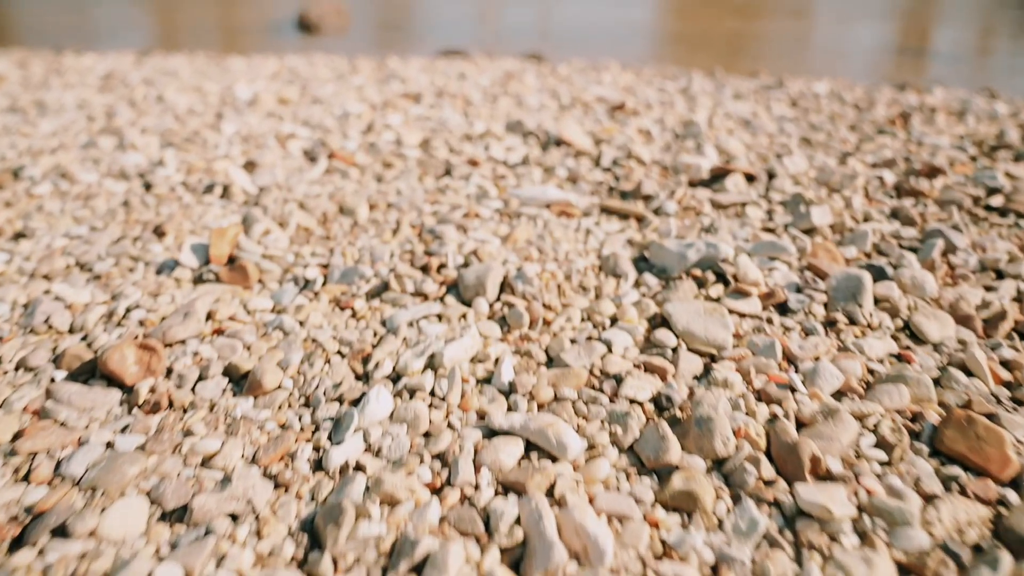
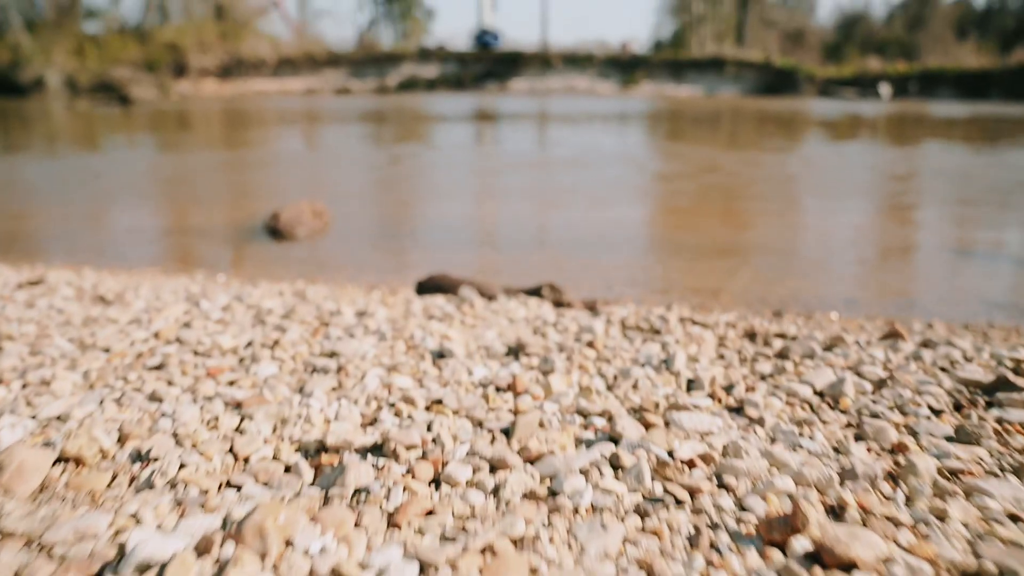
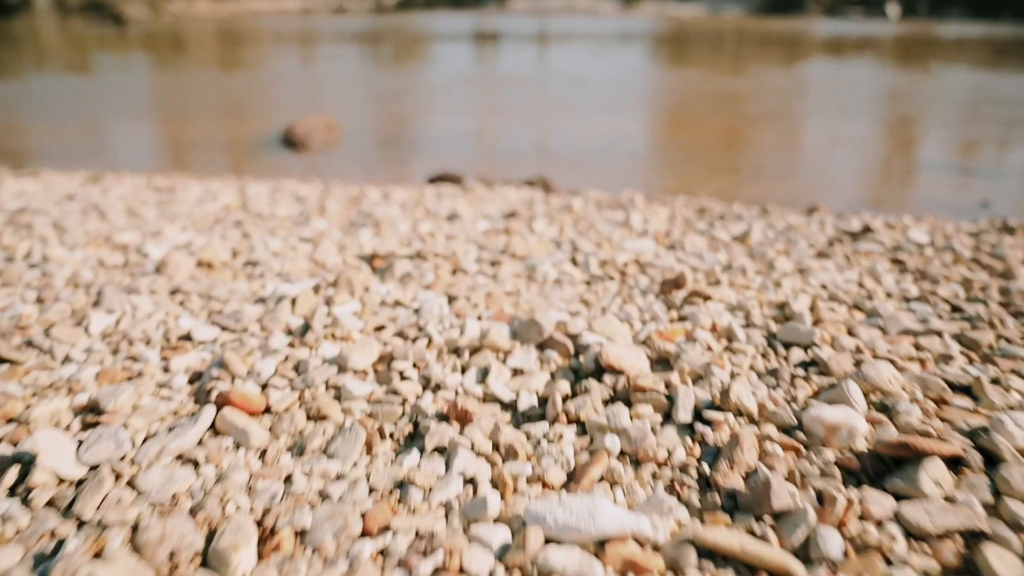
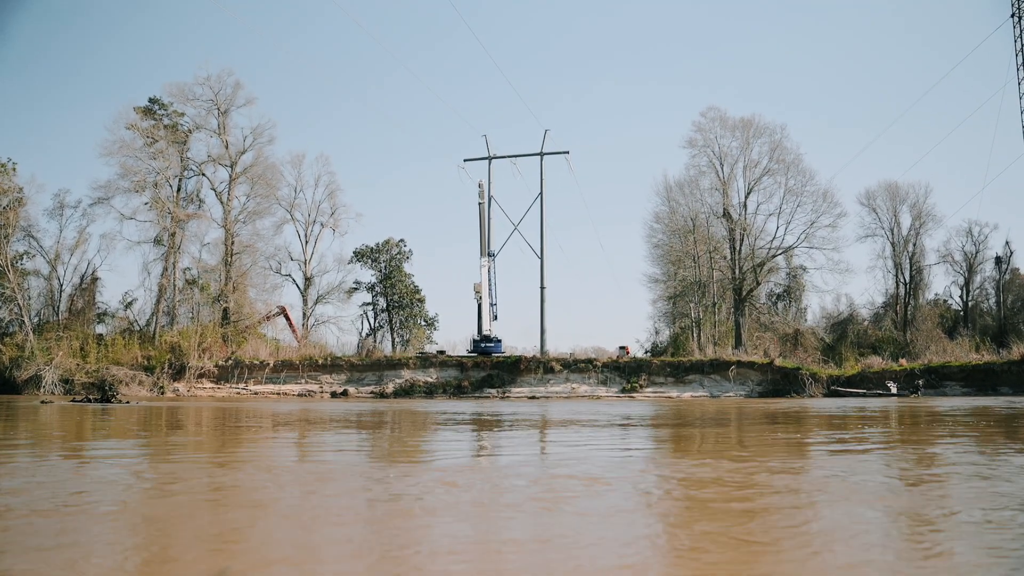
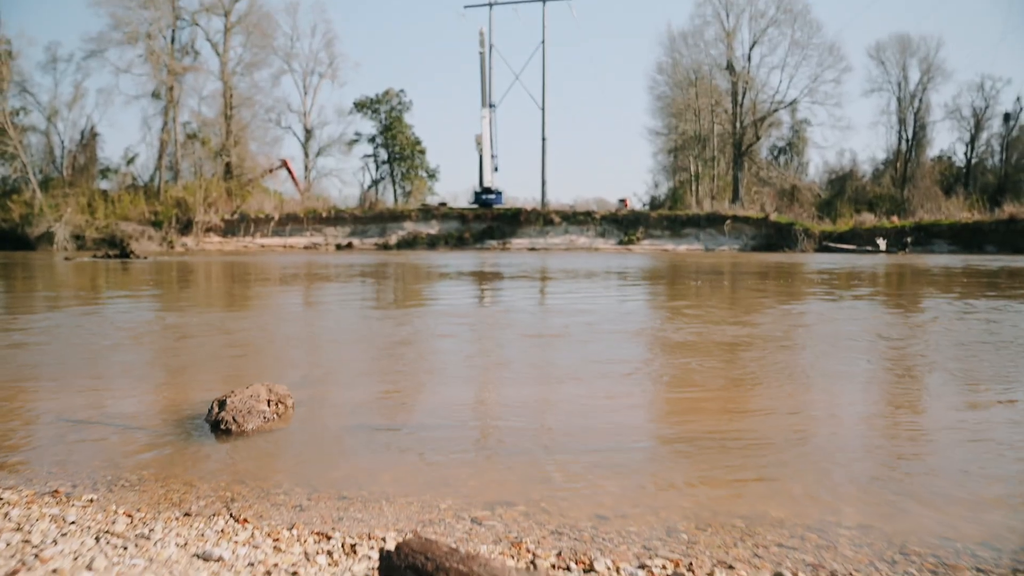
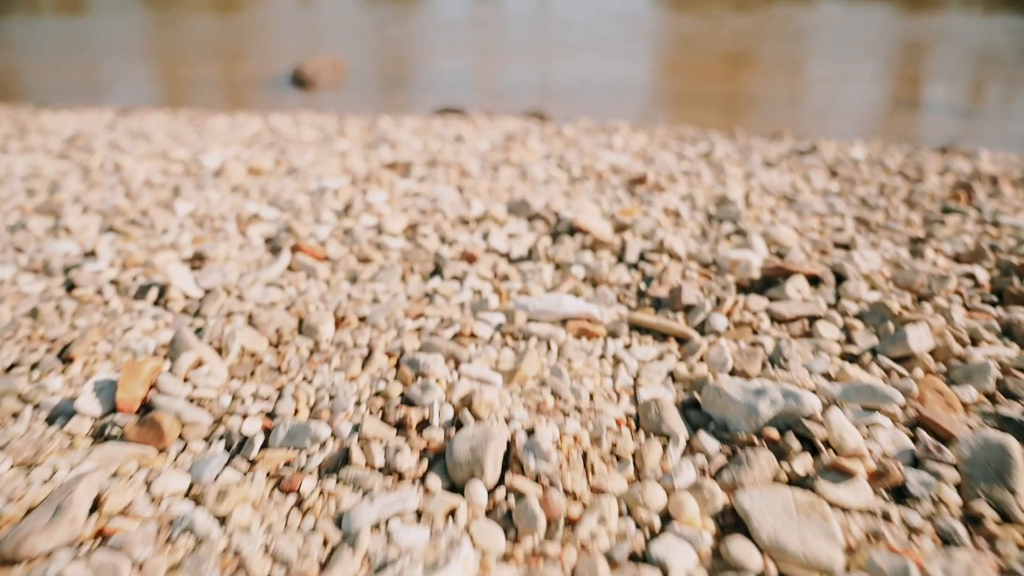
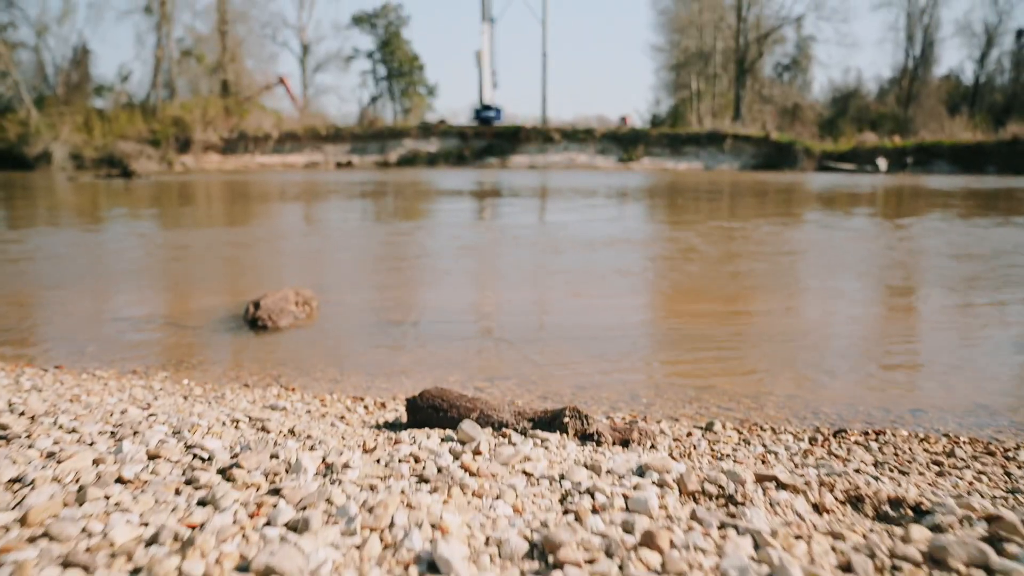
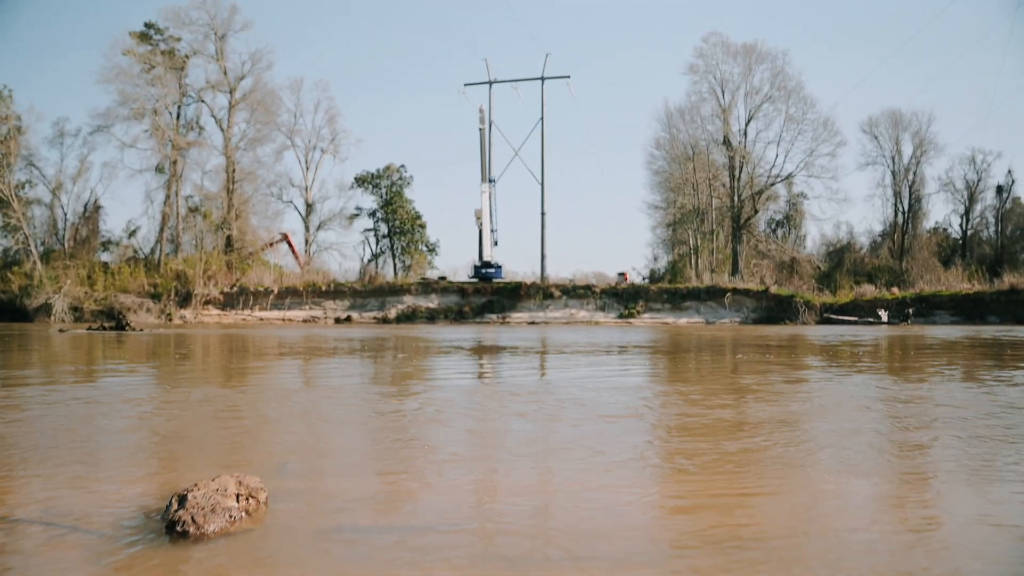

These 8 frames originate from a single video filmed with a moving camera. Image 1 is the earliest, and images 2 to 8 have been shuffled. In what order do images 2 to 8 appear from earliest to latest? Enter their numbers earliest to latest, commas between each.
6, 3, 2, 7, 5, 8, 4
